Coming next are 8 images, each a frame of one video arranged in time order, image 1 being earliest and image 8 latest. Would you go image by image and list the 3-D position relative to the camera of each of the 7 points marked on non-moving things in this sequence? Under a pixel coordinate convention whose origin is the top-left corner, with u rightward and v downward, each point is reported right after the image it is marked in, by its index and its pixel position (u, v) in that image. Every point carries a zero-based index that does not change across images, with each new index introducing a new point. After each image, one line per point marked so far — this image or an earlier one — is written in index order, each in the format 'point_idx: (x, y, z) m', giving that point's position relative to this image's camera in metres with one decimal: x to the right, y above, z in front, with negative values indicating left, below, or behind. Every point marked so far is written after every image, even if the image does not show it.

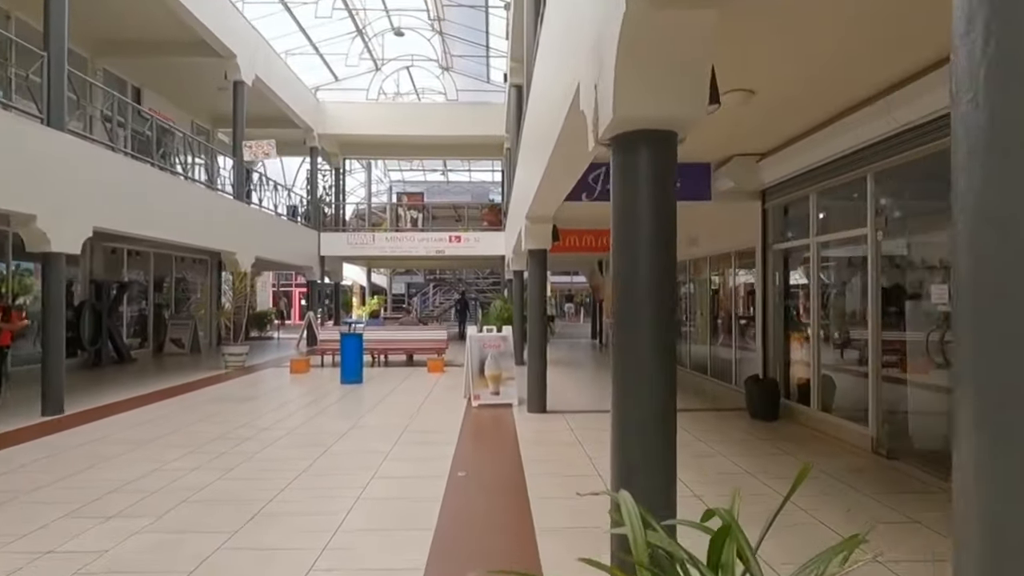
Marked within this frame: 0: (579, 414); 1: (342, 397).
0: (+0.8, -1.5, +7.9) m
1: (-2.4, -1.6, +9.6) m
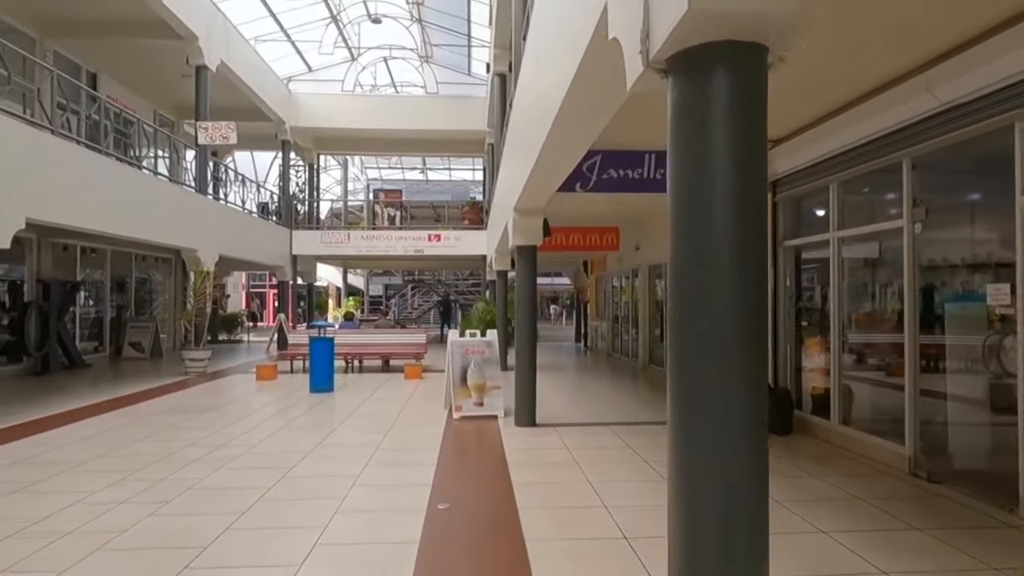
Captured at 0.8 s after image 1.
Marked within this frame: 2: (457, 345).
0: (+0.7, -1.5, +7.2) m
1: (-2.7, -1.6, +8.7) m
2: (-0.7, -0.7, +8.0) m
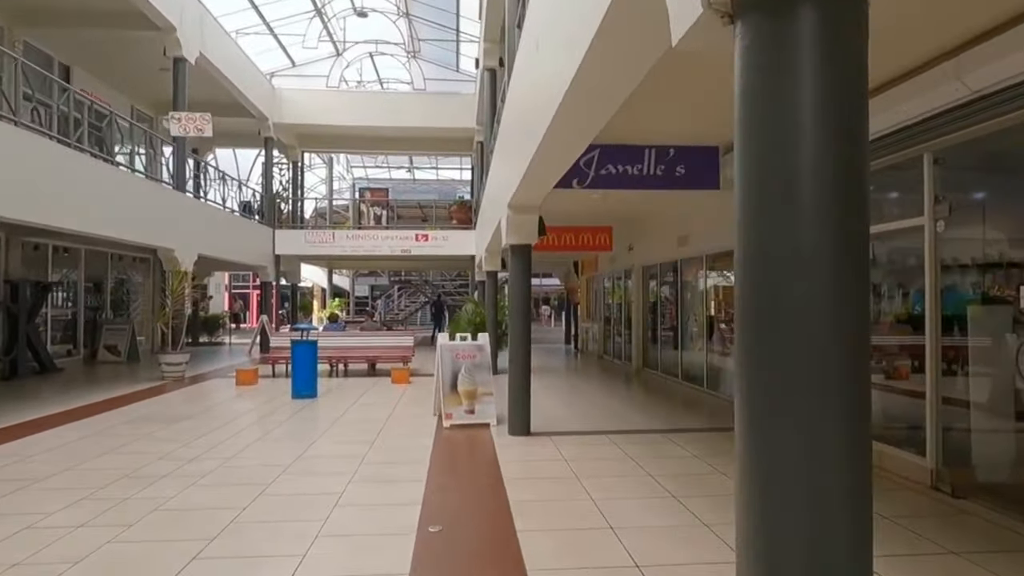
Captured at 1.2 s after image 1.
0: (+0.6, -1.5, +6.8) m
1: (-2.8, -1.6, +8.3) m
2: (-0.8, -0.7, +7.6) m
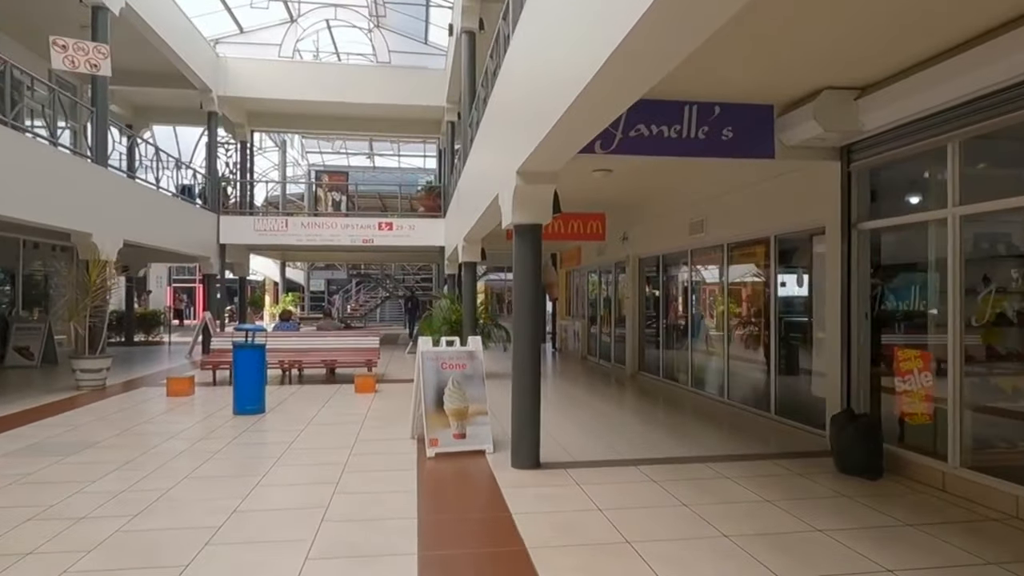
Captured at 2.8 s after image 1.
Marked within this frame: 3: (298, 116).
0: (+0.6, -1.5, +5.3) m
1: (-2.8, -1.5, +6.7) m
2: (-0.8, -0.6, +6.0) m
3: (-6.0, +4.8, +18.4) m
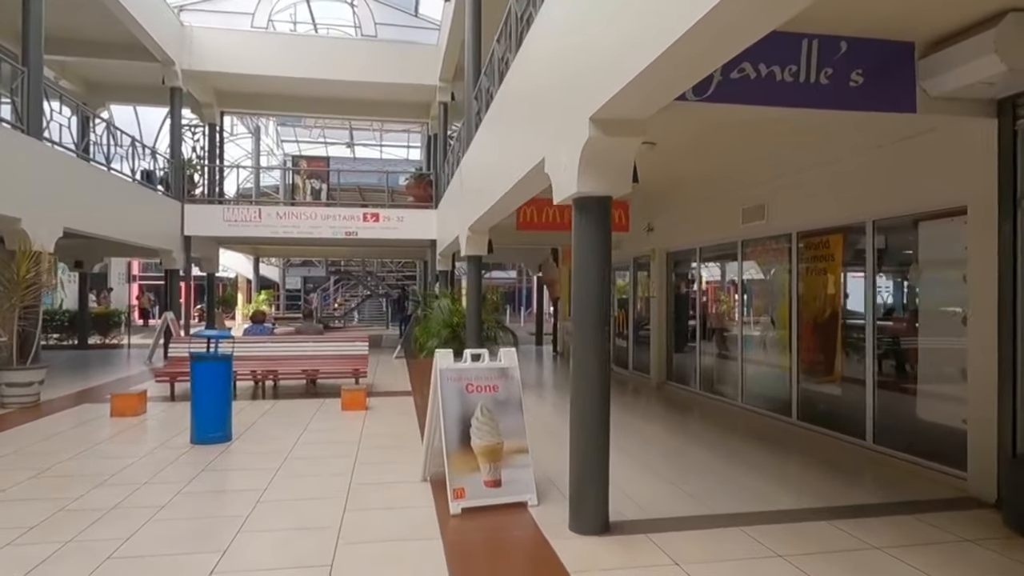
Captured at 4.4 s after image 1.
0: (+1.0, -1.4, +3.9) m
1: (-2.5, -1.5, +5.1) m
2: (-0.4, -0.6, +4.5) m
3: (-6.1, +4.9, +16.7) m
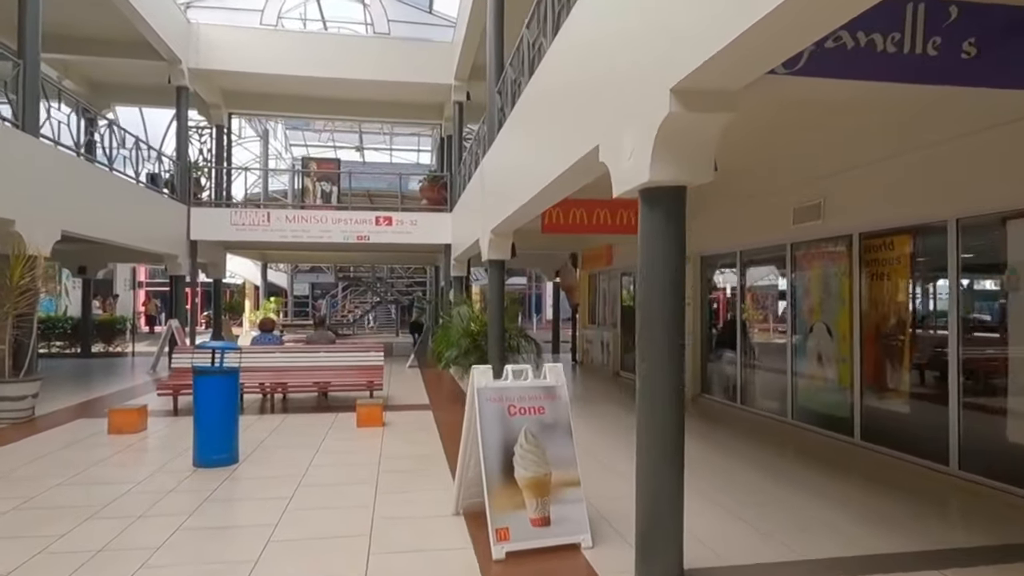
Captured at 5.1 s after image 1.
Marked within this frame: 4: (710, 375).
0: (+1.3, -1.5, +3.3) m
1: (-2.2, -1.5, +4.5) m
2: (-0.1, -0.7, +3.9) m
3: (-5.7, +4.7, +16.3) m
4: (+2.8, -1.3, +9.4) m
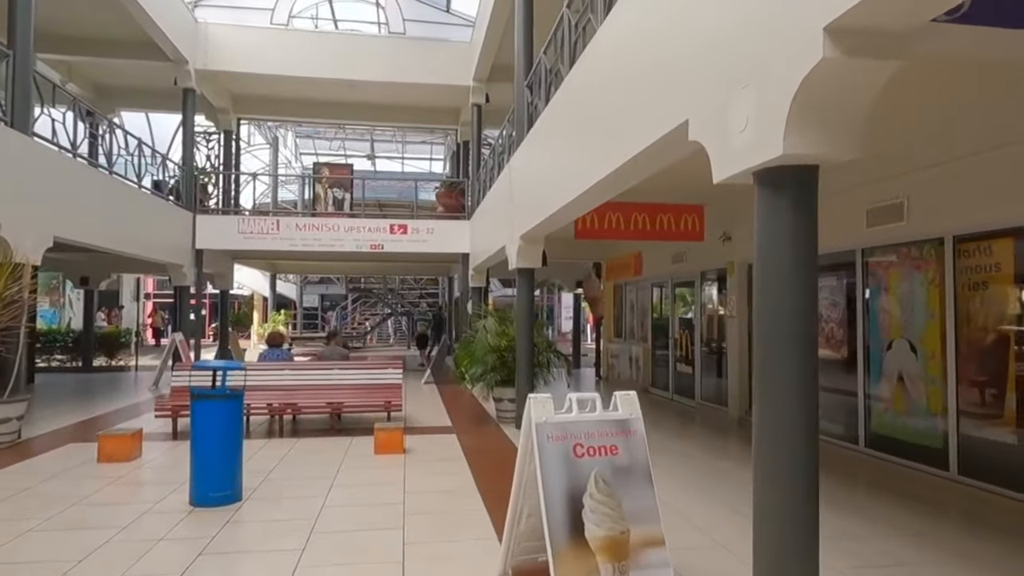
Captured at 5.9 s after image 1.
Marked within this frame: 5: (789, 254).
0: (+1.6, -1.5, +2.5) m
1: (-1.9, -1.6, +3.7) m
2: (+0.2, -0.7, +3.2) m
3: (-5.2, +4.4, +15.6) m
4: (+3.2, -1.4, +8.6) m
5: (+1.1, +0.1, +2.6) m
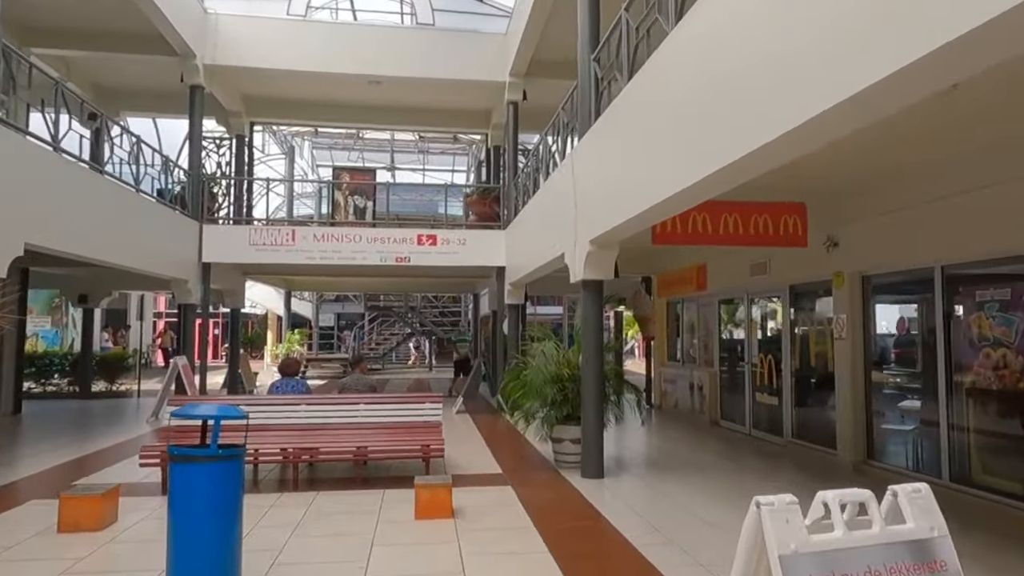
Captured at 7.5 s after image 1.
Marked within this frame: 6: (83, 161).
0: (+2.1, -1.5, +0.9) m
1: (-1.3, -1.6, +2.3) m
2: (+0.7, -0.7, +1.7) m
3: (-4.4, +4.1, +14.4) m
4: (+3.9, -1.6, +7.0) m
5: (+1.6, +0.1, +1.1) m
6: (-5.7, +1.7, +8.6) m
